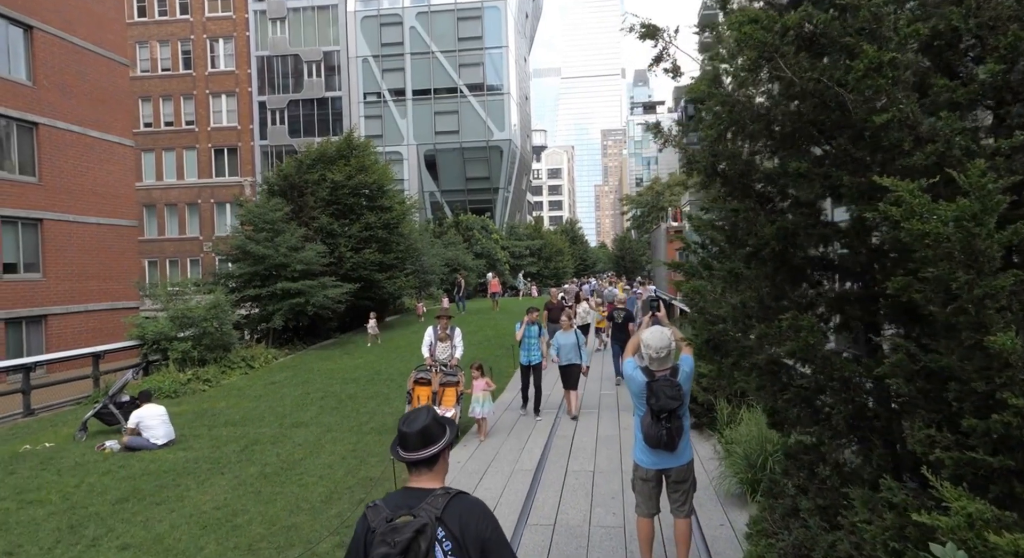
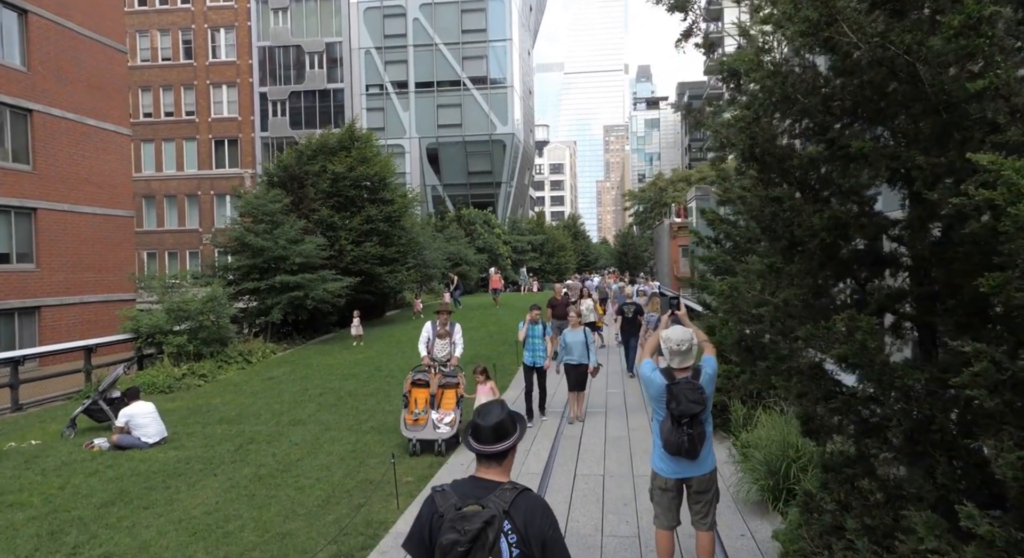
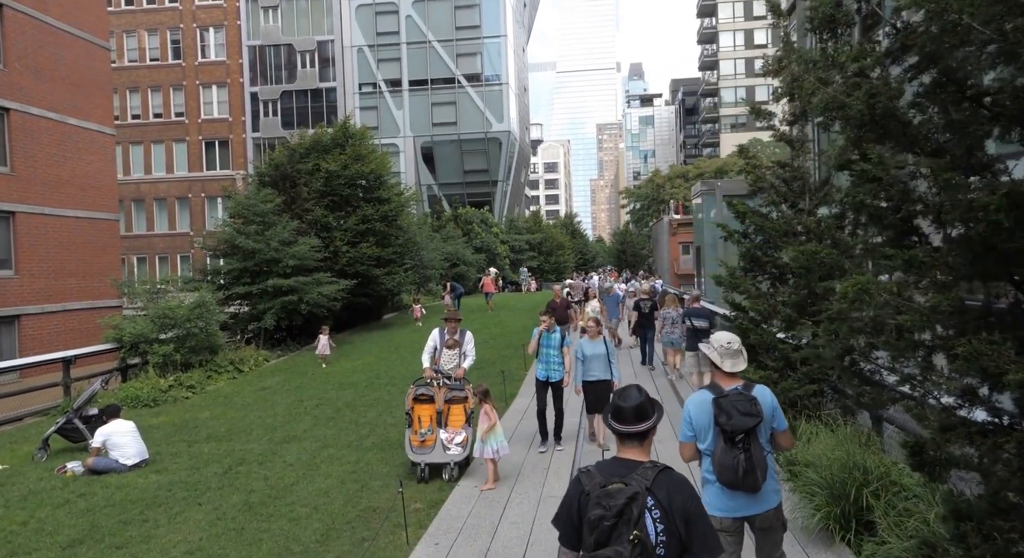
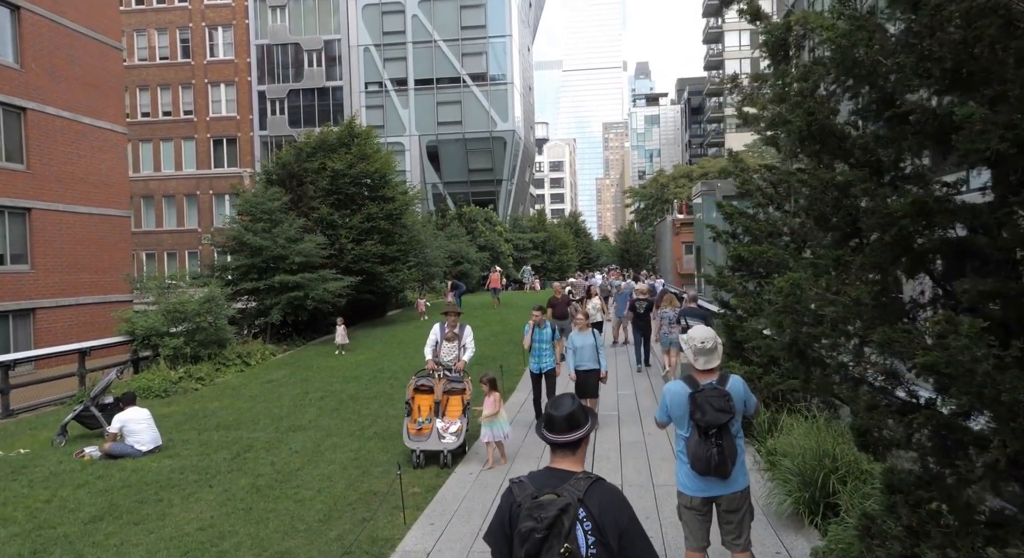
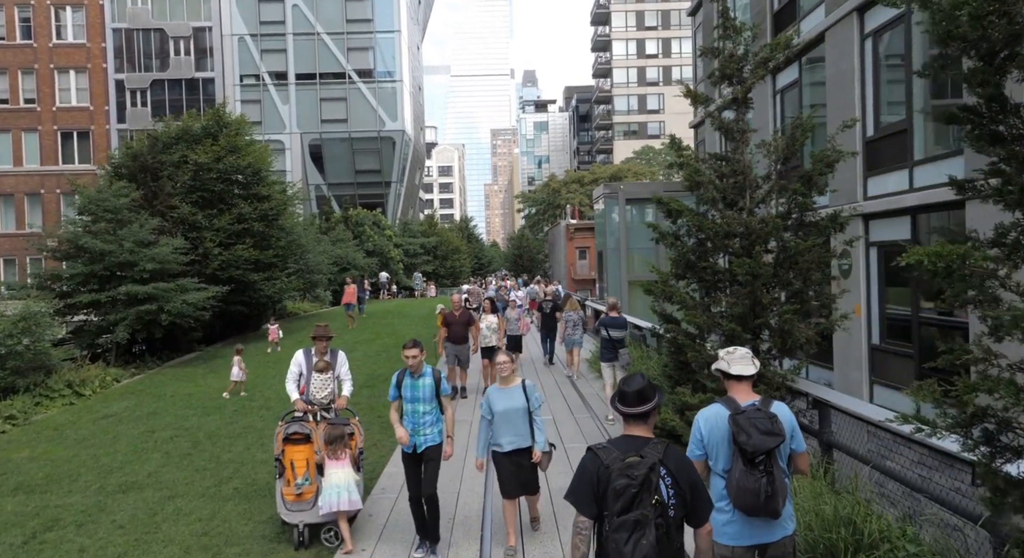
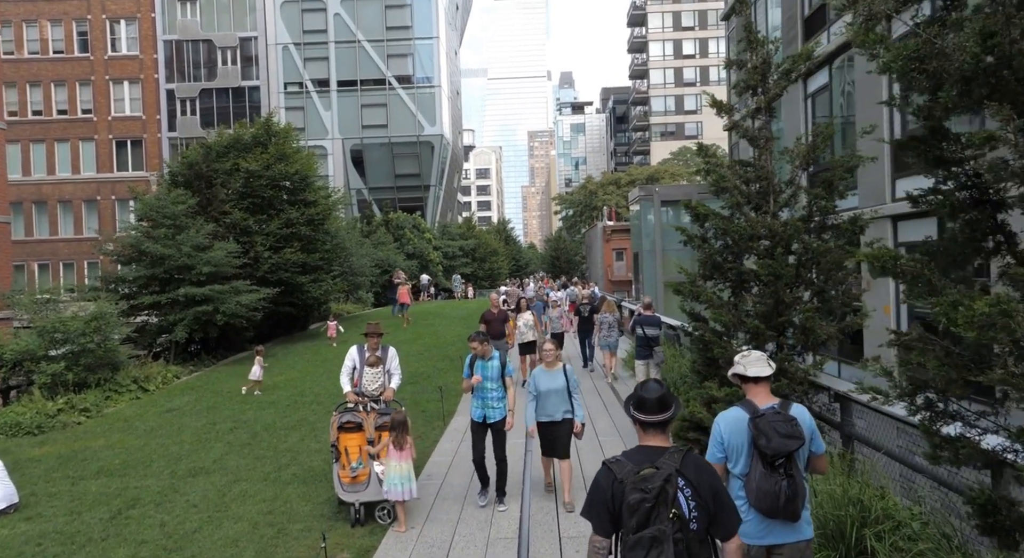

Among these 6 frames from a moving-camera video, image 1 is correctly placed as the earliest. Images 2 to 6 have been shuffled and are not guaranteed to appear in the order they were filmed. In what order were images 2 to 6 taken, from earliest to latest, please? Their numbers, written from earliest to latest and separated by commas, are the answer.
2, 4, 3, 6, 5
